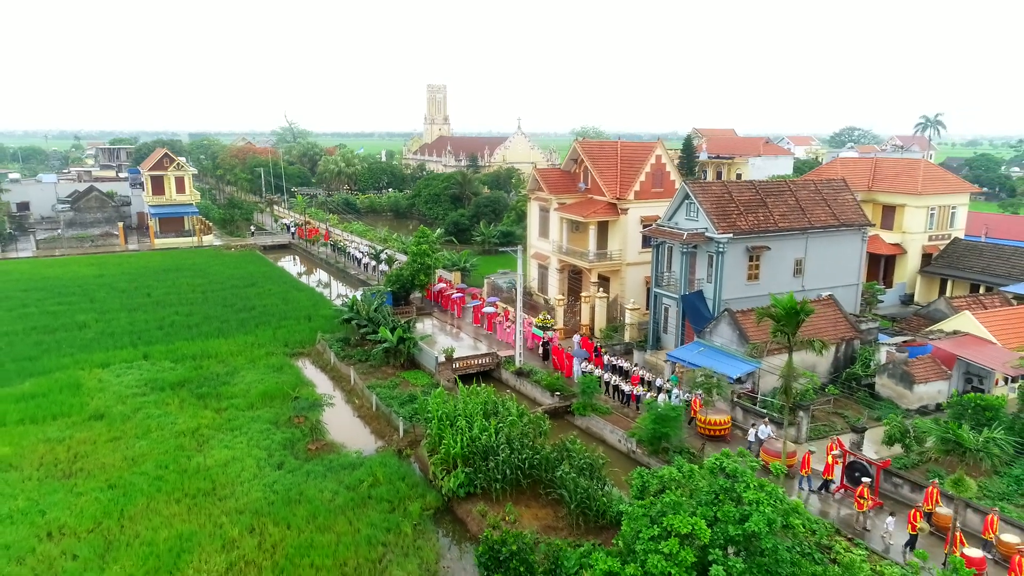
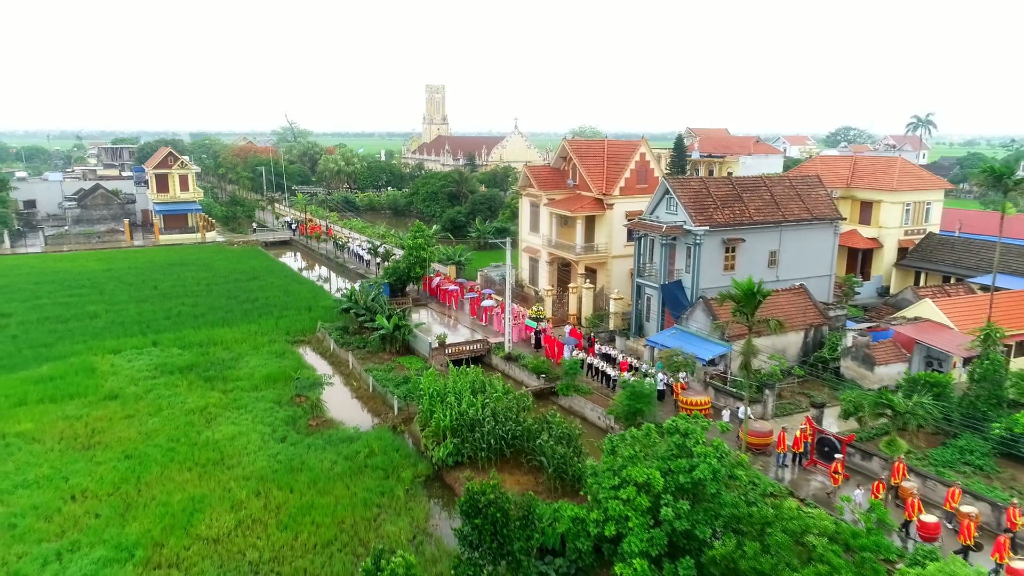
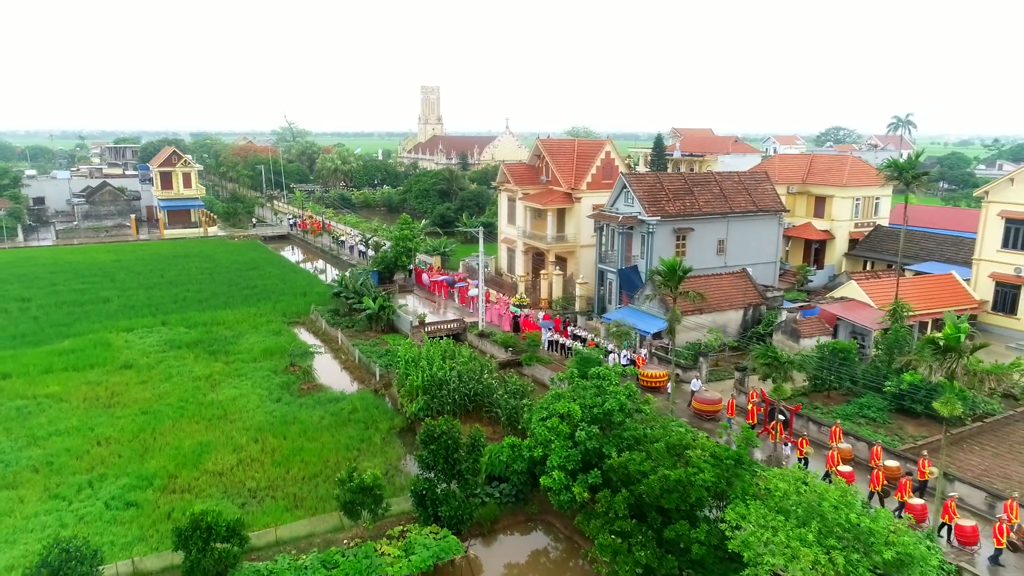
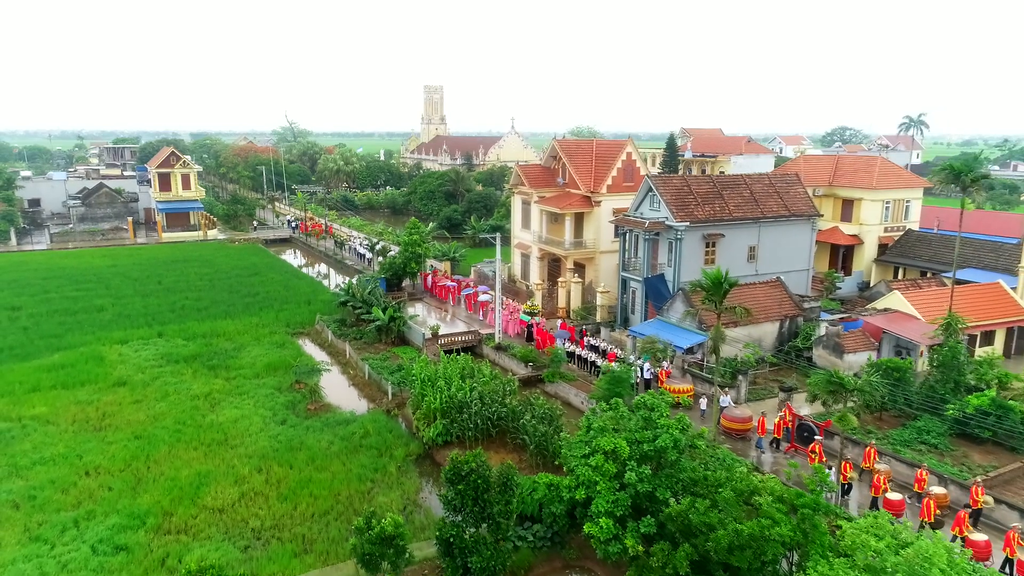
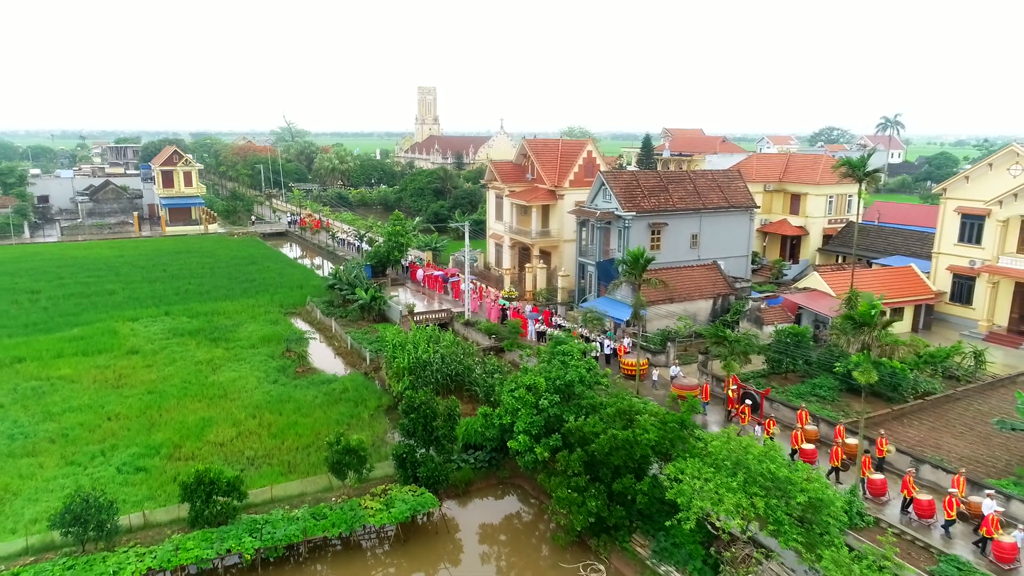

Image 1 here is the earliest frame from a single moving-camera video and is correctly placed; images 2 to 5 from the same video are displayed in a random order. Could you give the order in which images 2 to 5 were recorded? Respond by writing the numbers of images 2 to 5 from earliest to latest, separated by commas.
2, 4, 3, 5
